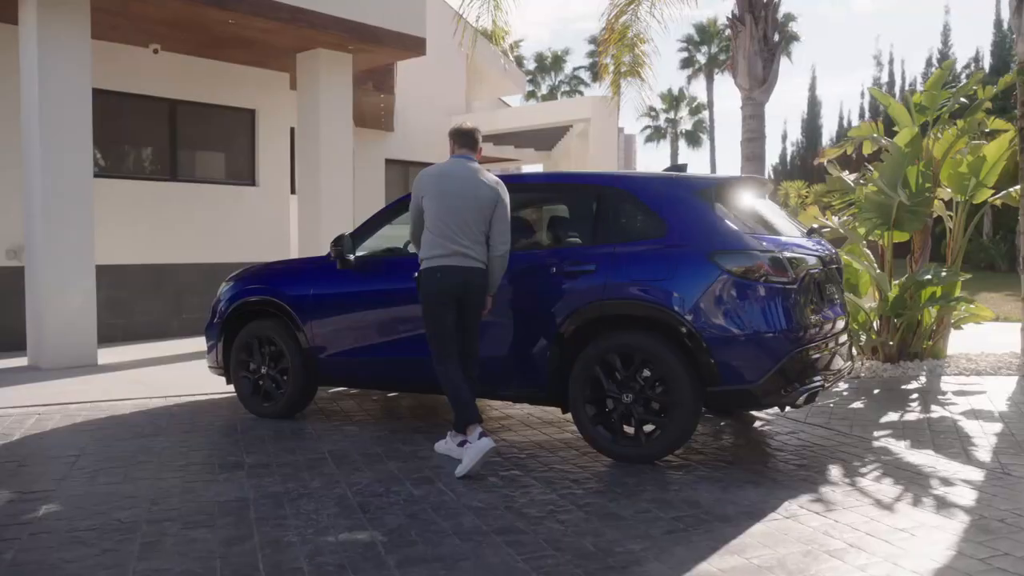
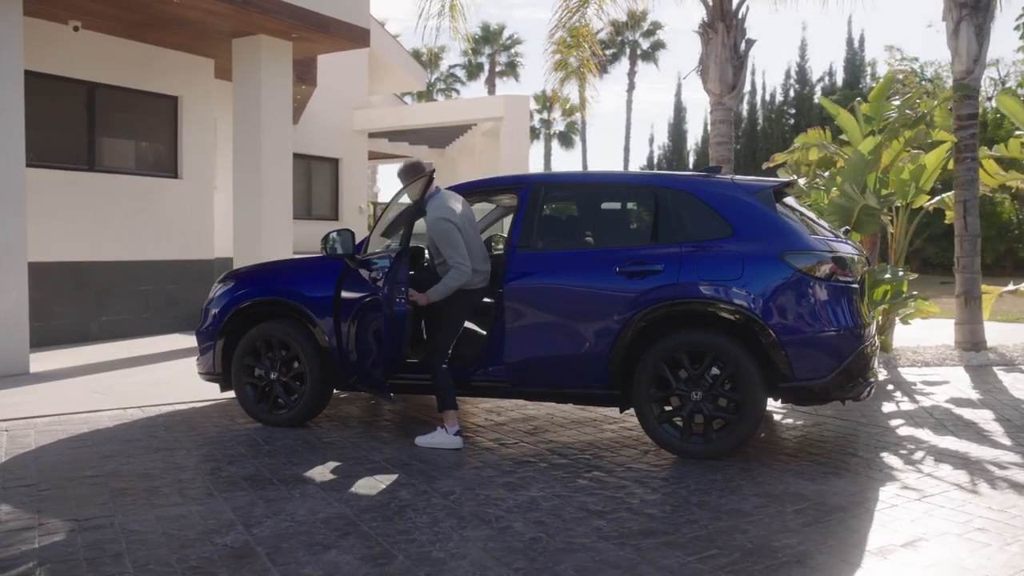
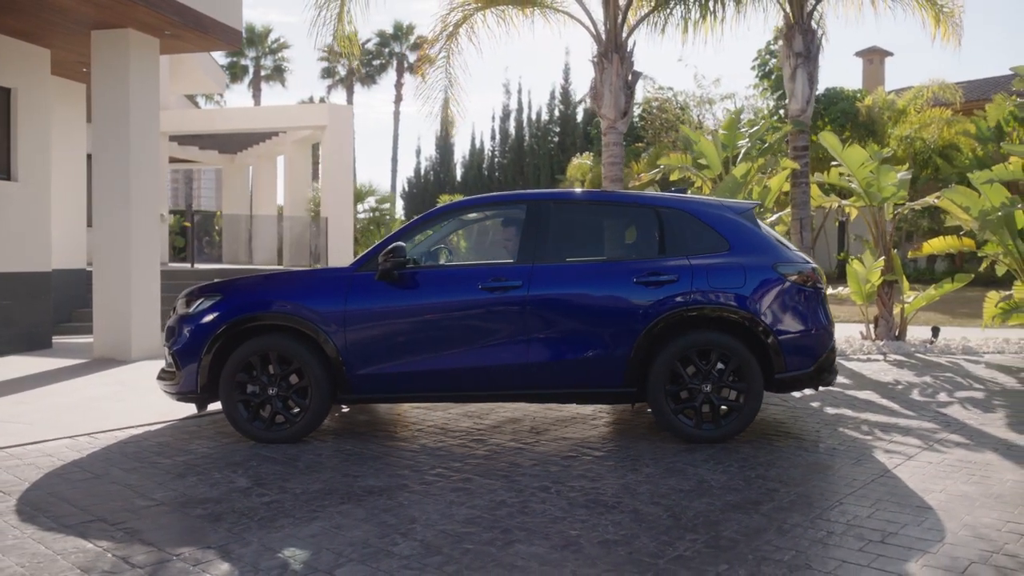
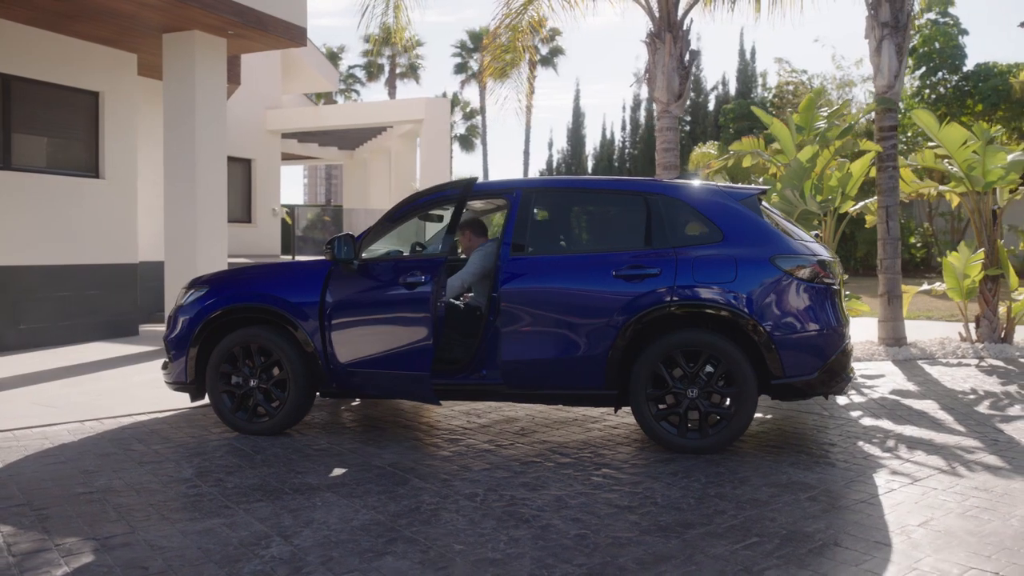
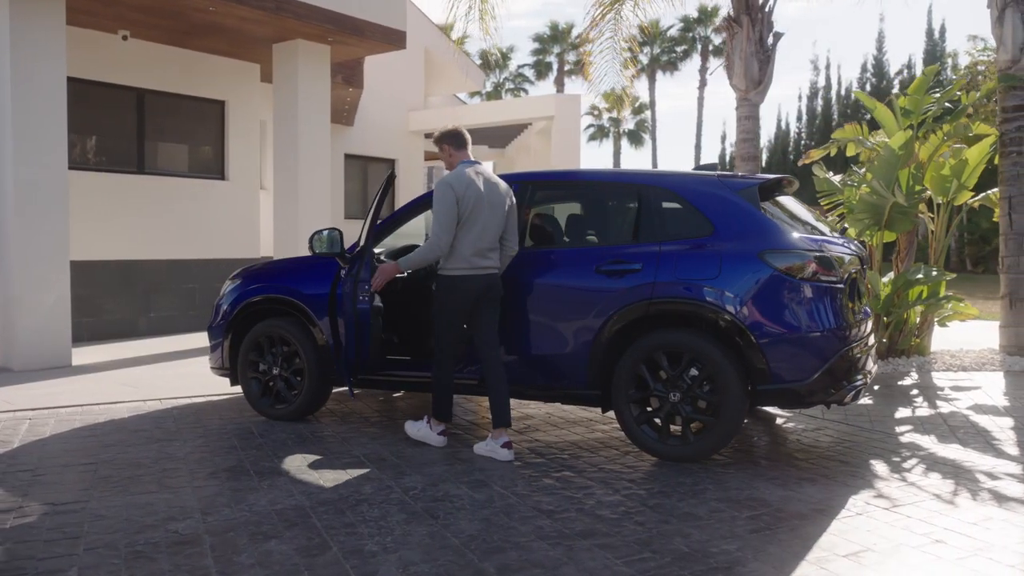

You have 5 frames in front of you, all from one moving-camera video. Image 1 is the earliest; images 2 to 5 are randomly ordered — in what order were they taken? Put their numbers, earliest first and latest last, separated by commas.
5, 2, 4, 3
